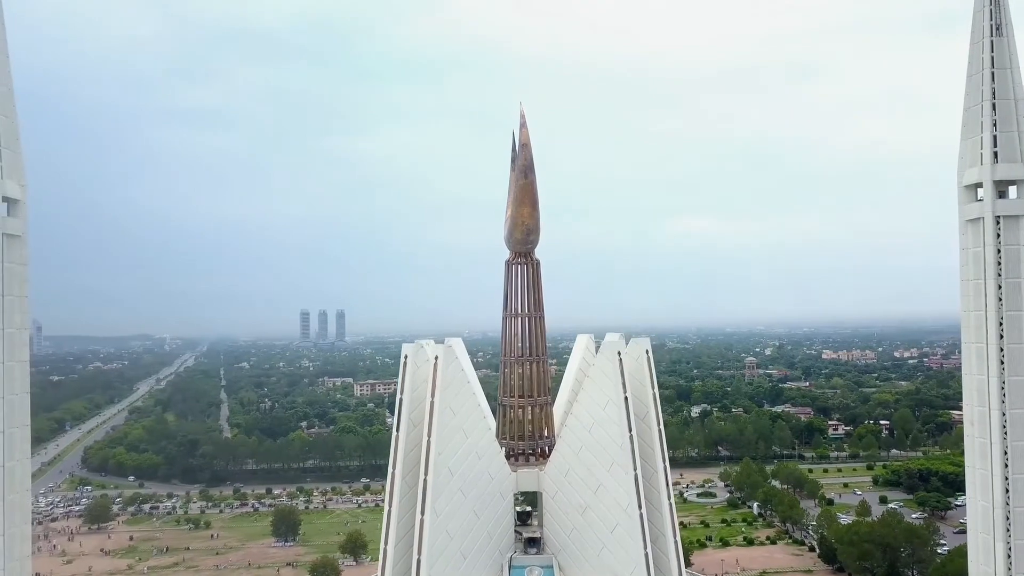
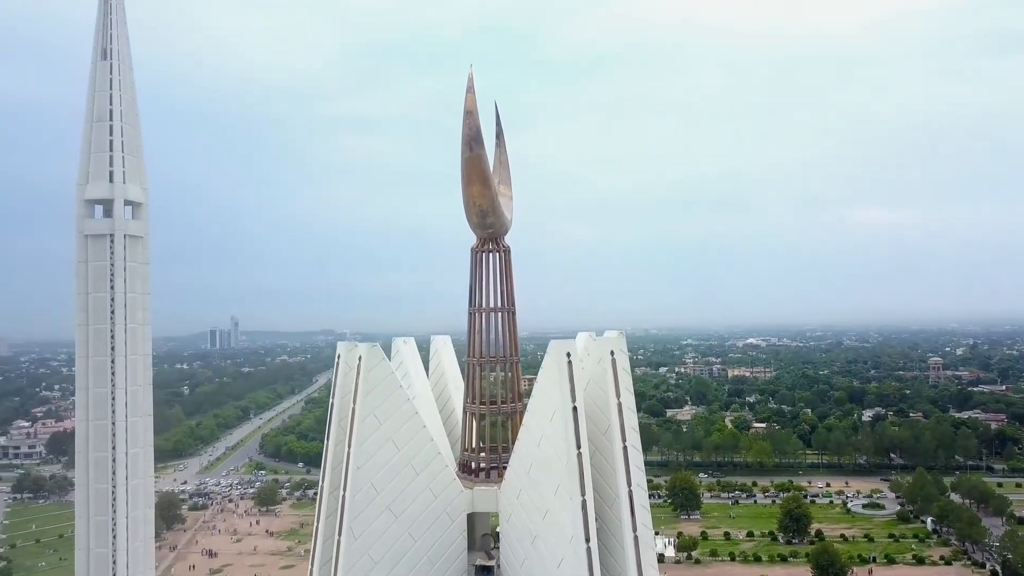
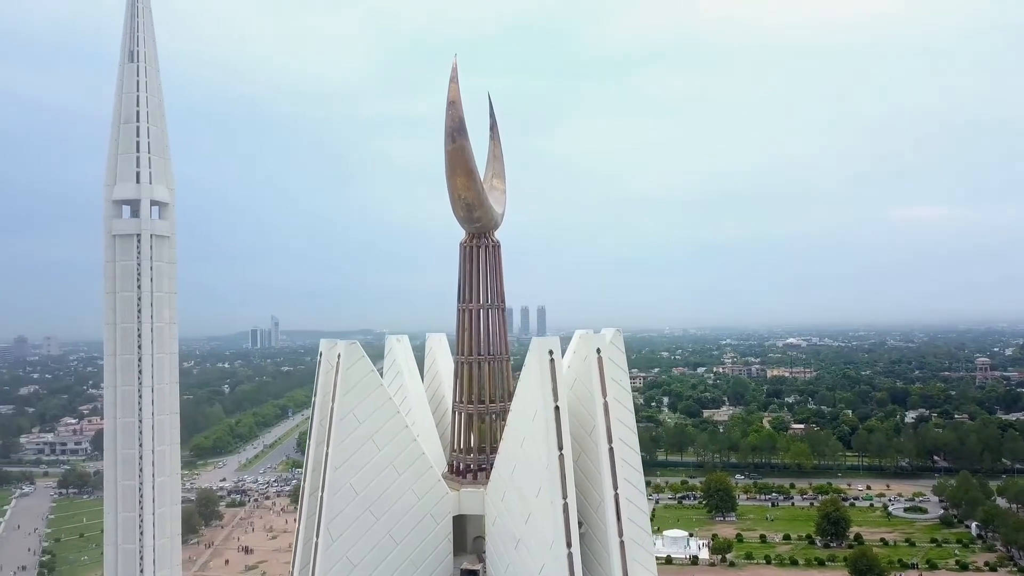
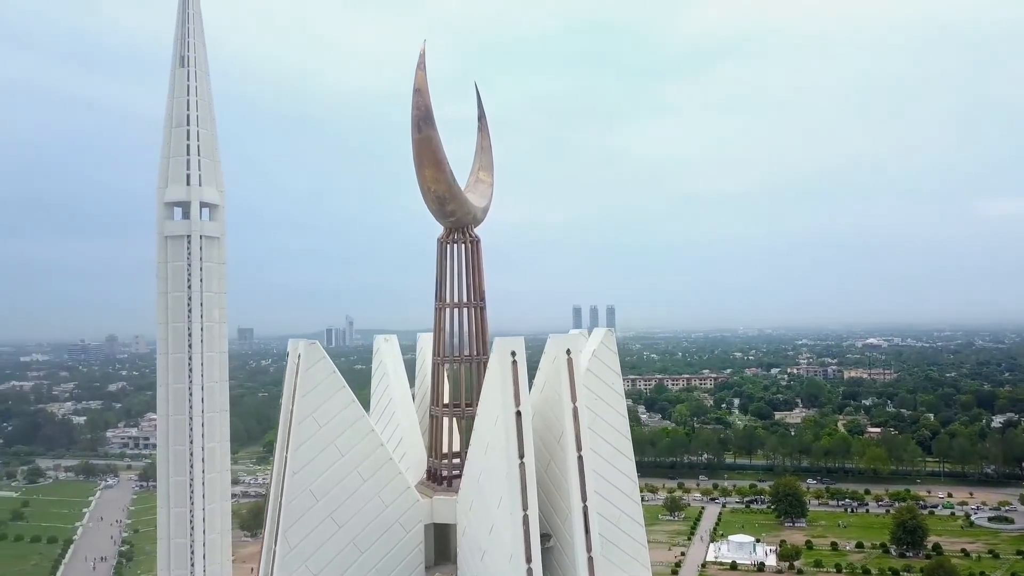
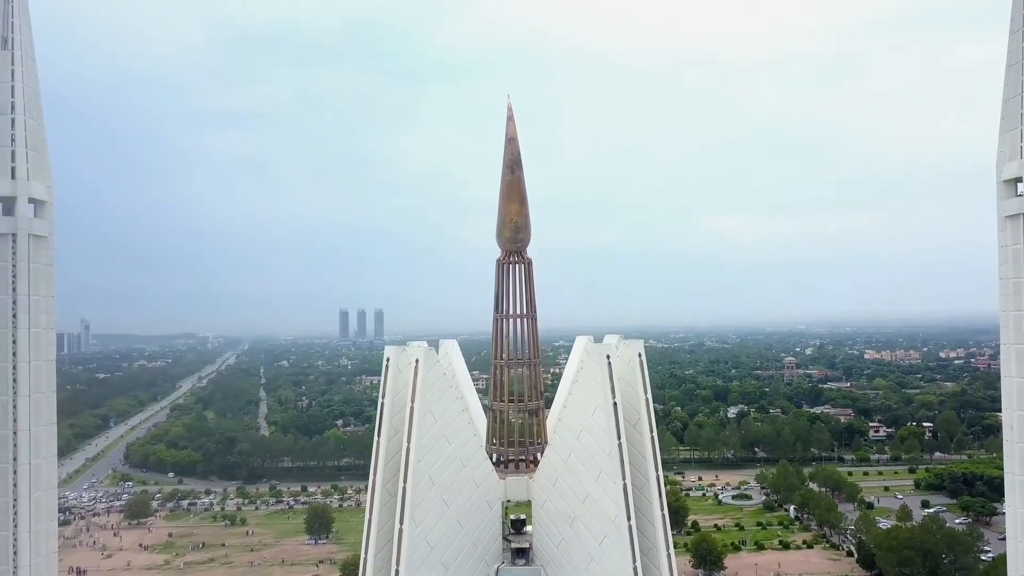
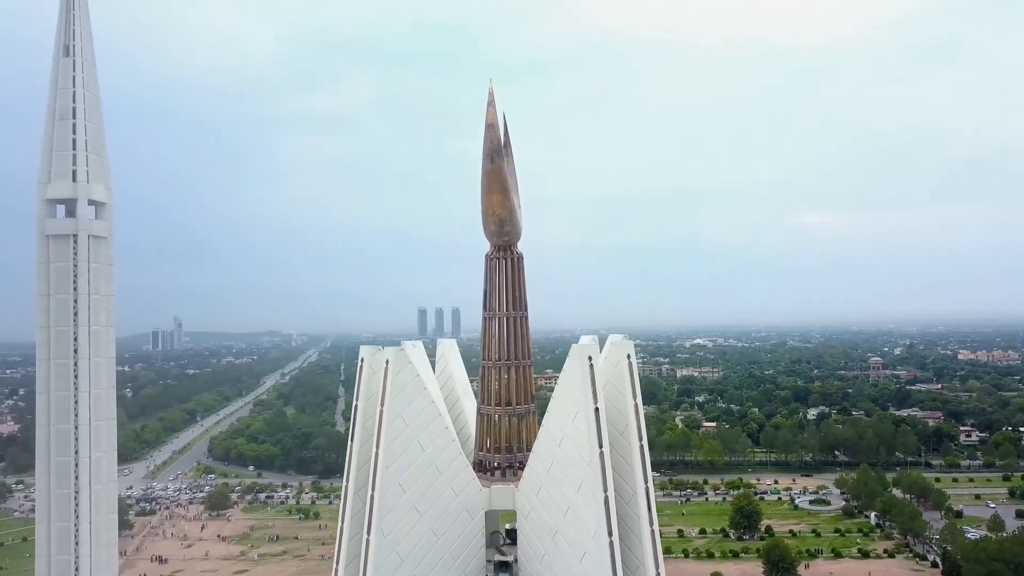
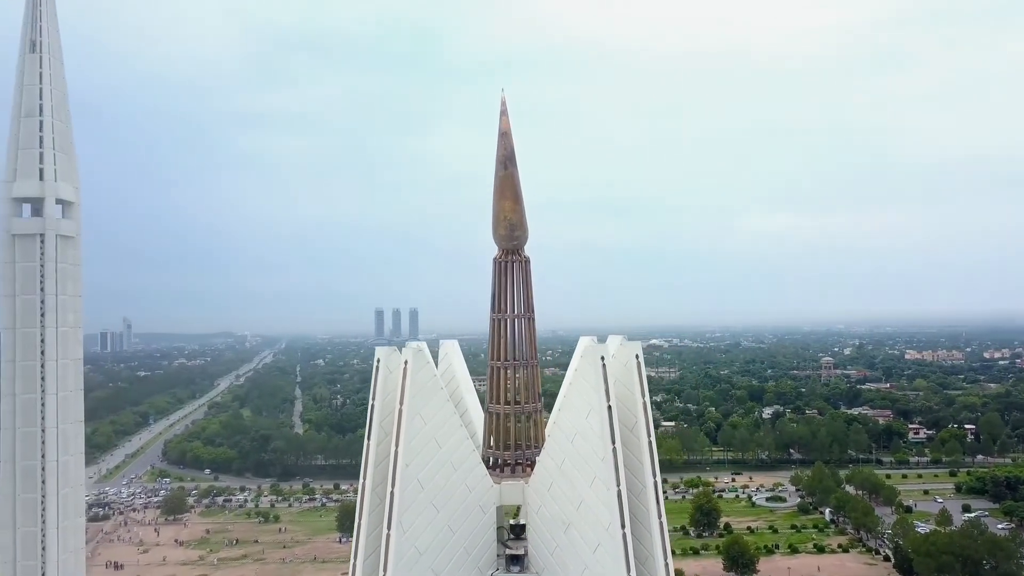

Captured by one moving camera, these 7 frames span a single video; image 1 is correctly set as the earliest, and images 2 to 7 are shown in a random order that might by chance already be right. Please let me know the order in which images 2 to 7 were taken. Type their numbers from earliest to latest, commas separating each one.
5, 7, 6, 2, 3, 4
